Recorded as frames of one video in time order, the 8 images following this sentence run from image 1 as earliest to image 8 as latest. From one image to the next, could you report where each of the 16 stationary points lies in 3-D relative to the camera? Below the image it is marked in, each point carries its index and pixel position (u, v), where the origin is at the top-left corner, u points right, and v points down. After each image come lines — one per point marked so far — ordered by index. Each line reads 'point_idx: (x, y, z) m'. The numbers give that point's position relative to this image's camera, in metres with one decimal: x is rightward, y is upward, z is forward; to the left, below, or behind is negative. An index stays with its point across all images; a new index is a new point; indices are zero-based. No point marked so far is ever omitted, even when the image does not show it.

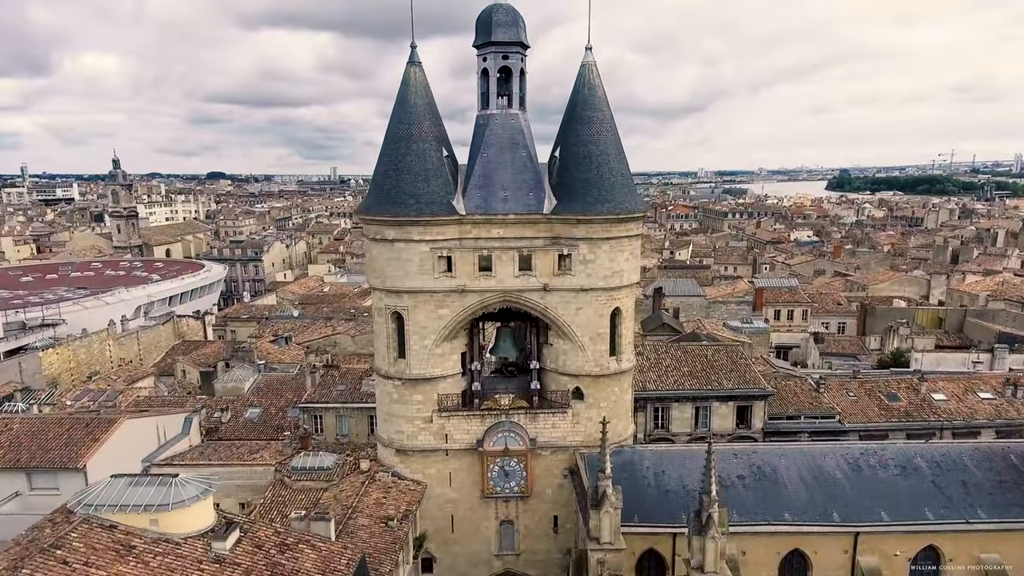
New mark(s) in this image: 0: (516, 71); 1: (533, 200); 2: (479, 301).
0: (+0.2, +7.5, +18.7) m
1: (+0.8, +3.1, +18.7) m
2: (-1.1, -0.4, +18.6) m
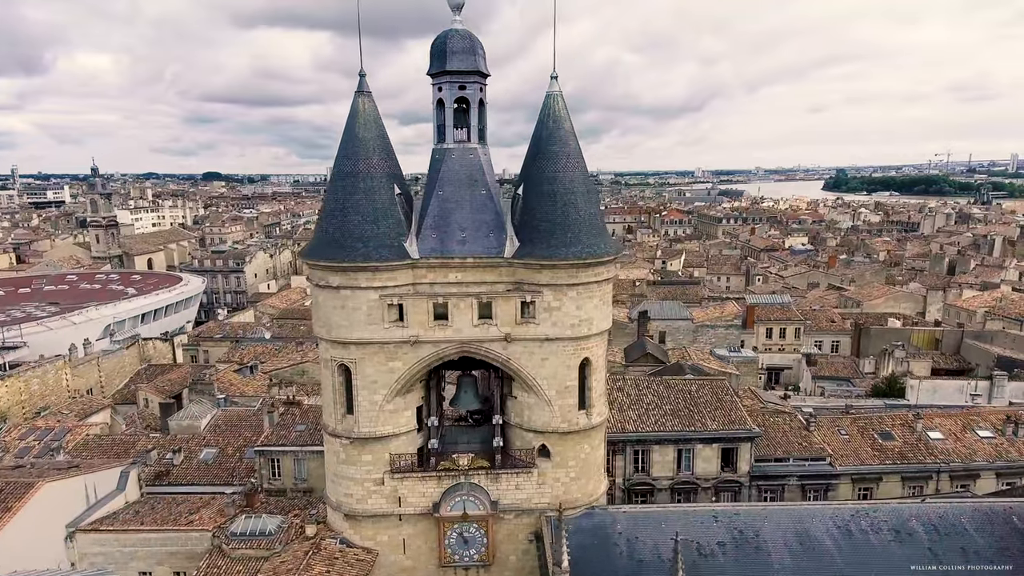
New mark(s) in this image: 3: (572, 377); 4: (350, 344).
0: (-1.2, +5.9, +17.1) m
1: (-0.5, +1.5, +17.1) m
2: (-2.4, -2.0, +17.0) m
3: (+2.0, -2.9, +17.5) m
4: (-5.0, -1.7, +16.7) m
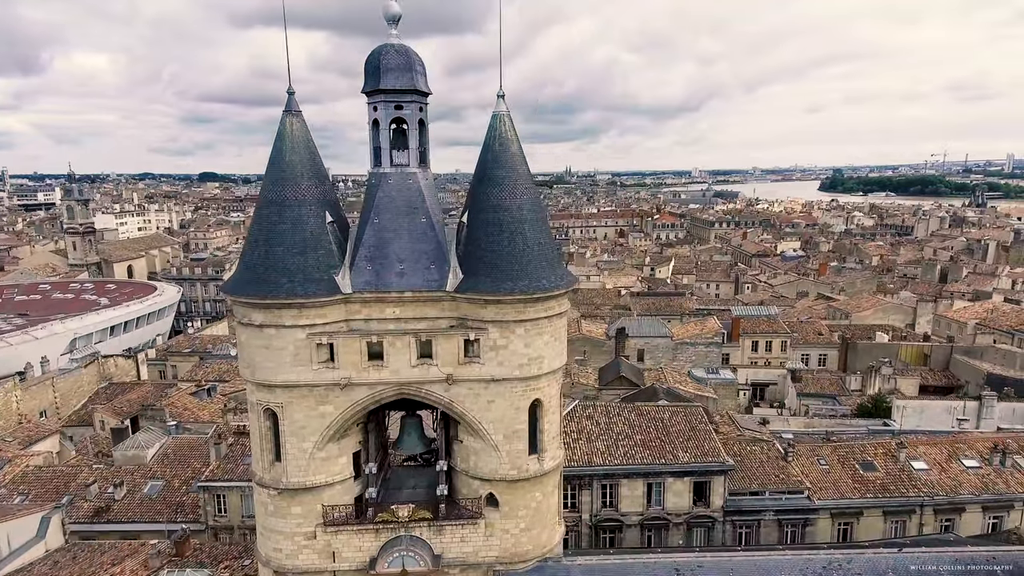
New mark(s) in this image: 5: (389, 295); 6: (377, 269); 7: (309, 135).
0: (-2.8, +4.8, +15.7) m
1: (-2.2, +0.4, +15.7) m
2: (-4.1, -3.1, +15.6) m
3: (+0.3, -4.0, +16.1) m
4: (-6.6, -2.8, +15.3) m
5: (-3.5, -0.2, +15.5) m
6: (-3.9, +0.6, +15.6) m
7: (-6.0, +4.5, +16.0) m
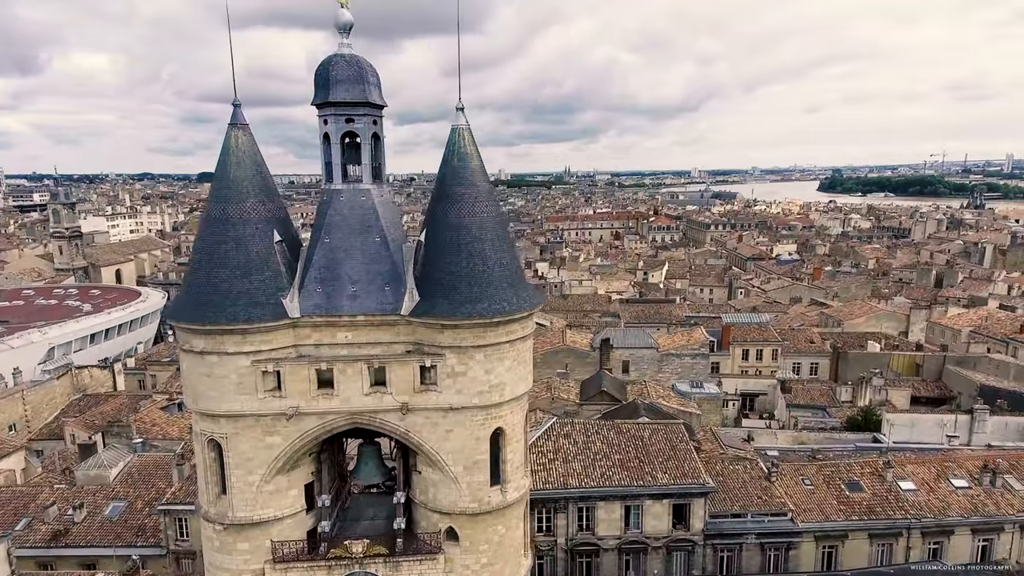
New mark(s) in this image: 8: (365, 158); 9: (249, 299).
0: (-4.0, +4.2, +14.9) m
1: (-3.3, -0.2, +14.8) m
2: (-5.2, -3.7, +14.8) m
3: (-0.9, -4.6, +15.3) m
4: (-7.8, -3.4, +14.5) m
5: (-4.6, -0.9, +14.7) m
6: (-5.0, -0.1, +14.7) m
7: (-7.1, +3.8, +15.1) m
8: (-4.1, +3.6, +15.1) m
9: (-6.9, -0.3, +14.2) m
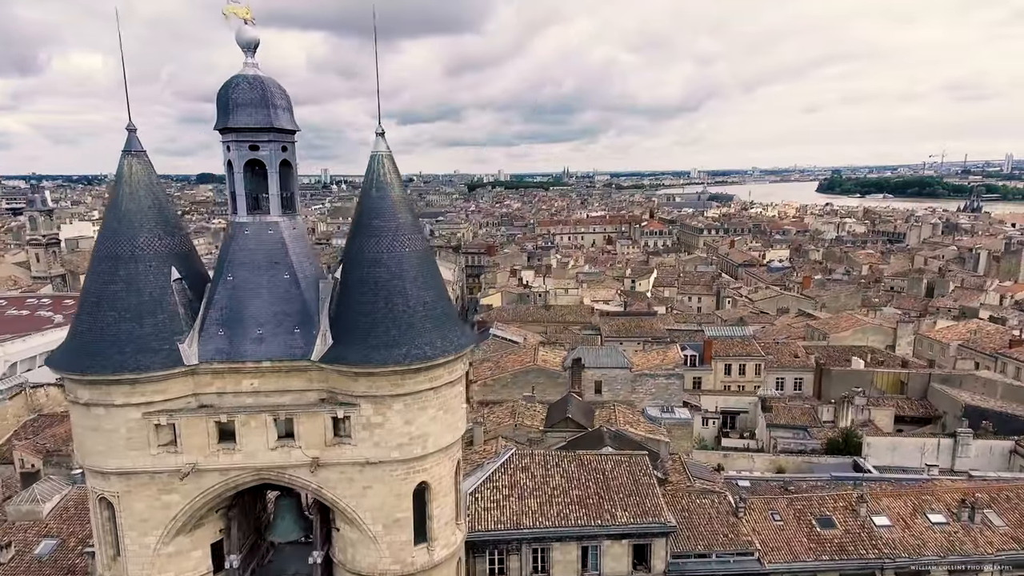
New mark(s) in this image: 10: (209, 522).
0: (-5.9, +3.1, +13.6) m
1: (-5.3, -1.3, +13.6) m
2: (-7.2, -4.8, +13.5) m
3: (-2.8, -5.7, +14.0) m
4: (-9.7, -4.5, +13.2) m
5: (-6.6, -1.9, +13.4) m
6: (-7.0, -1.2, +13.4) m
7: (-9.1, +2.8, +13.8) m
8: (-6.1, +2.6, +13.8) m
9: (-8.8, -1.4, +12.9) m
10: (-7.9, -6.1, +14.1) m
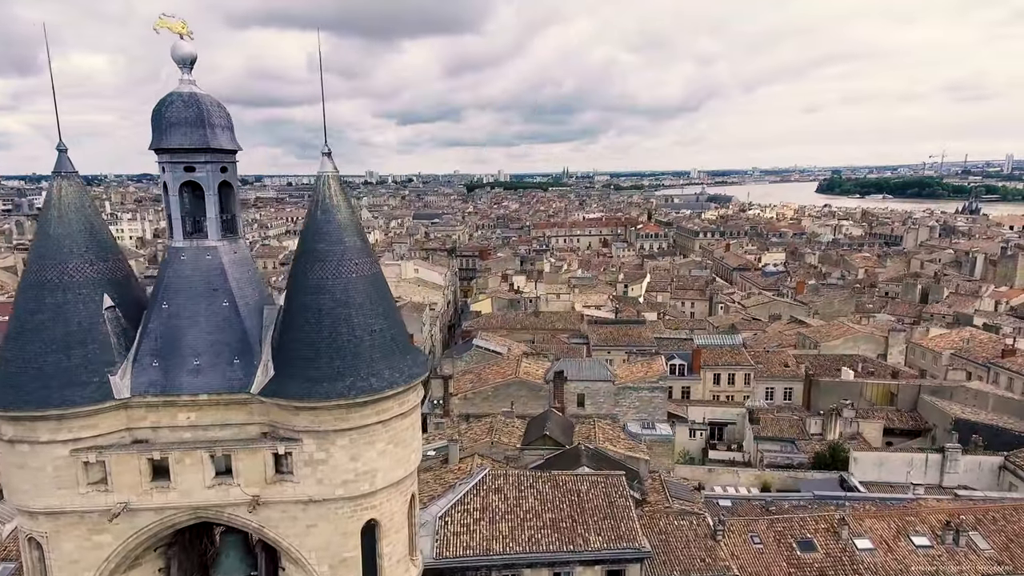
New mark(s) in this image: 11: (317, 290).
0: (-7.1, +2.5, +12.9) m
1: (-6.4, -2.0, +12.9) m
2: (-8.3, -5.5, +12.8) m
3: (-4.0, -6.4, +13.3) m
4: (-10.9, -5.2, +12.5) m
5: (-7.8, -2.6, +12.7) m
6: (-8.1, -1.8, +12.8) m
7: (-10.3, +2.1, +13.2) m
8: (-7.2, +1.9, +13.1) m
9: (-10.0, -2.1, +12.2) m
10: (-9.1, -6.8, +13.4) m
11: (-4.7, 0.0, +13.0) m
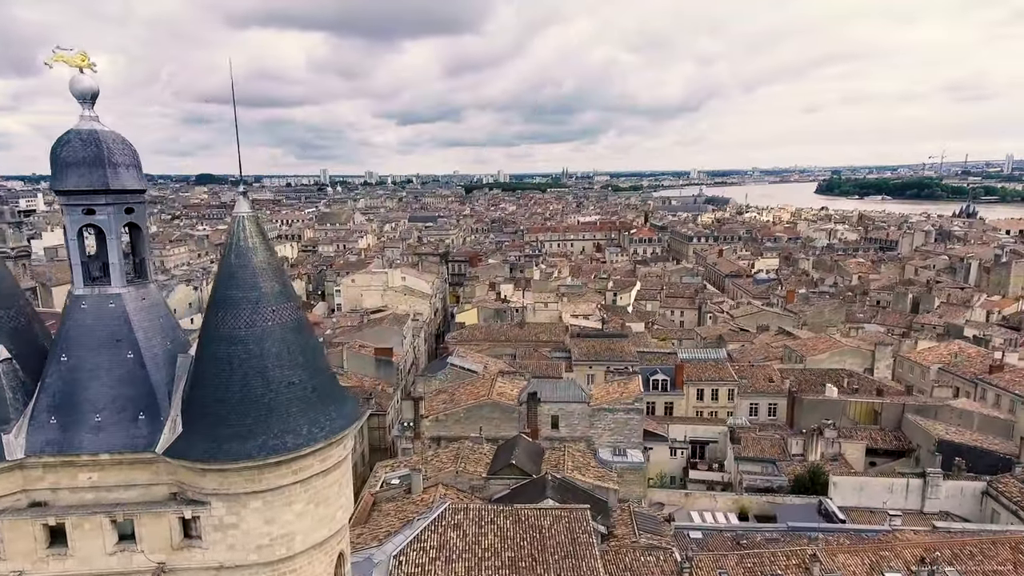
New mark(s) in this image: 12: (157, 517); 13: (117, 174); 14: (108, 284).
0: (-8.8, +1.3, +12.1) m
1: (-8.1, -3.1, +12.0) m
2: (-10.0, -6.6, +11.9) m
3: (-5.6, -7.5, +12.5) m
4: (-12.6, -6.3, +11.6) m
5: (-9.4, -3.7, +11.8) m
6: (-9.8, -3.0, +11.9) m
7: (-11.9, +1.0, +12.3) m
8: (-8.9, +0.8, +12.3) m
9: (-11.6, -3.2, +11.3) m
10: (-10.7, -7.9, +12.5) m
11: (-6.3, -1.2, +12.1) m
12: (-7.8, -4.9, +11.9) m
13: (-8.7, +2.5, +12.0) m
14: (-9.0, +0.1, +12.2) m
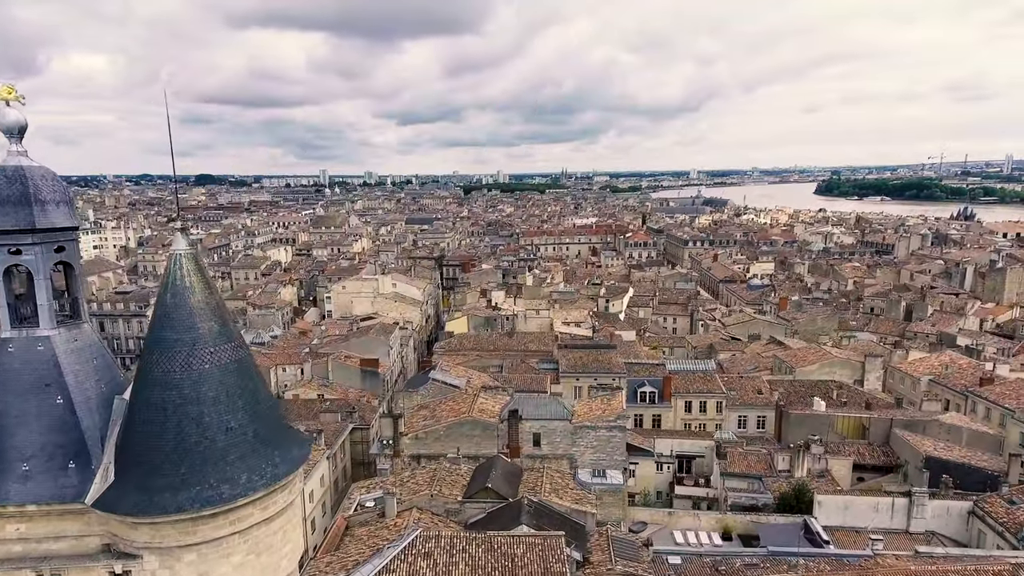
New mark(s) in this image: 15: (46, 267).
0: (-9.9, +0.4, +11.5) m
1: (-9.2, -4.0, +11.5) m
2: (-11.1, -7.5, +11.4) m
3: (-6.8, -8.4, +11.9) m
4: (-13.7, -7.2, +11.1) m
5: (-10.5, -4.6, +11.3) m
6: (-10.9, -3.9, +11.4) m
7: (-13.0, +0.1, +11.8) m
8: (-10.0, -0.1, +11.7) m
9: (-12.8, -4.1, +10.8) m
10: (-11.8, -8.8, +12.0) m
11: (-7.4, -2.1, +11.6) m
12: (-8.9, -5.8, +11.4) m
13: (-9.8, +1.6, +11.5) m
14: (-10.2, -0.8, +11.7) m
15: (-9.9, +0.5, +11.6) m
